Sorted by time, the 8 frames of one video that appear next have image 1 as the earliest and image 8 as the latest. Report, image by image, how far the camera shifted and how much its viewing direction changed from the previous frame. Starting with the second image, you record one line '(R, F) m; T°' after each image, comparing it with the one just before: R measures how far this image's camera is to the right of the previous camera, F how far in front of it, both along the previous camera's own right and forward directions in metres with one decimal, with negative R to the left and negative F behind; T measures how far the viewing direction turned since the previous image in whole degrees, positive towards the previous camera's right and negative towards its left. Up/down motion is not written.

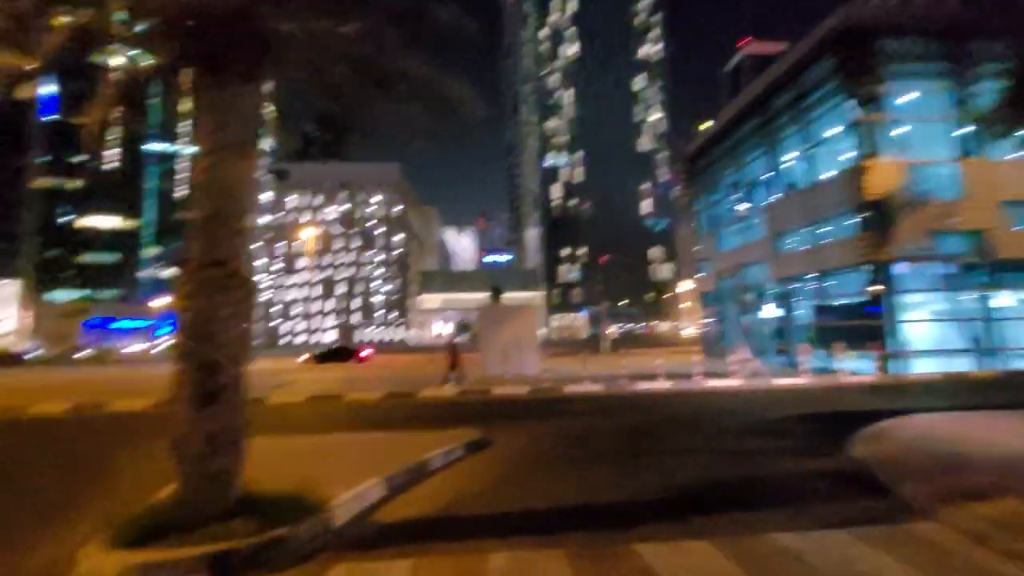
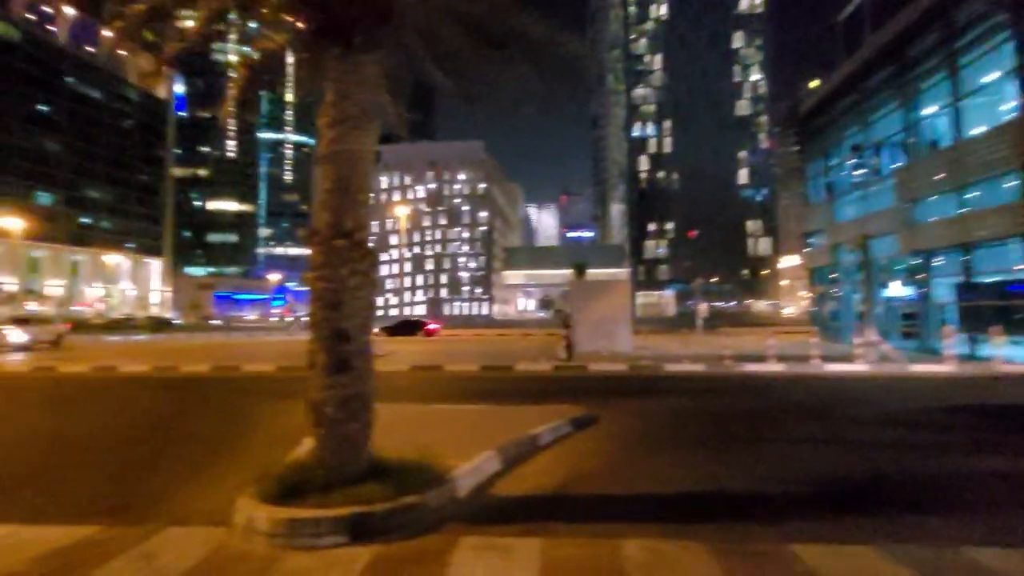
(-0.5, +0.3) m; -10°
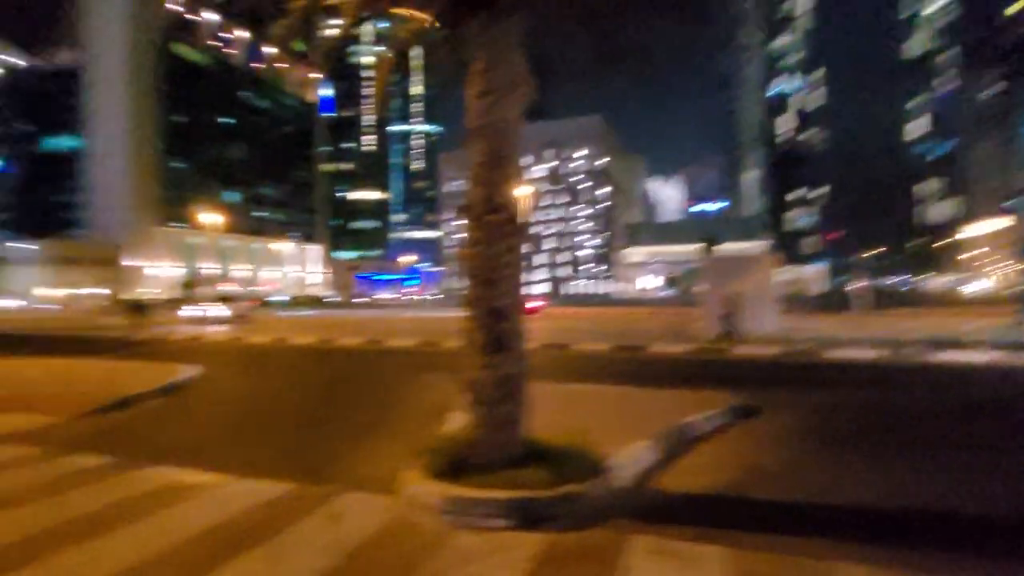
(-0.5, +0.4) m; -14°
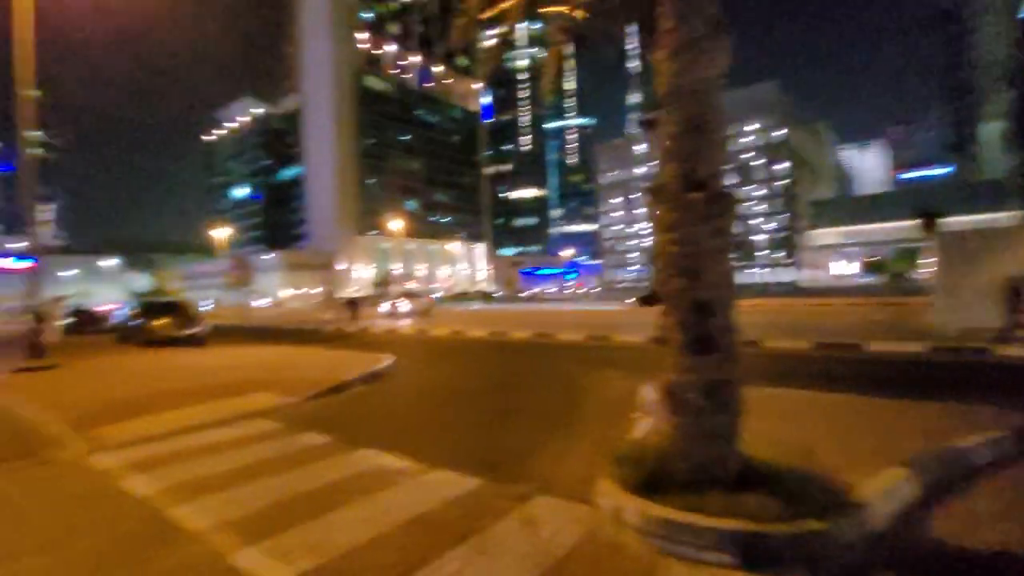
(-0.4, +0.4) m; -19°
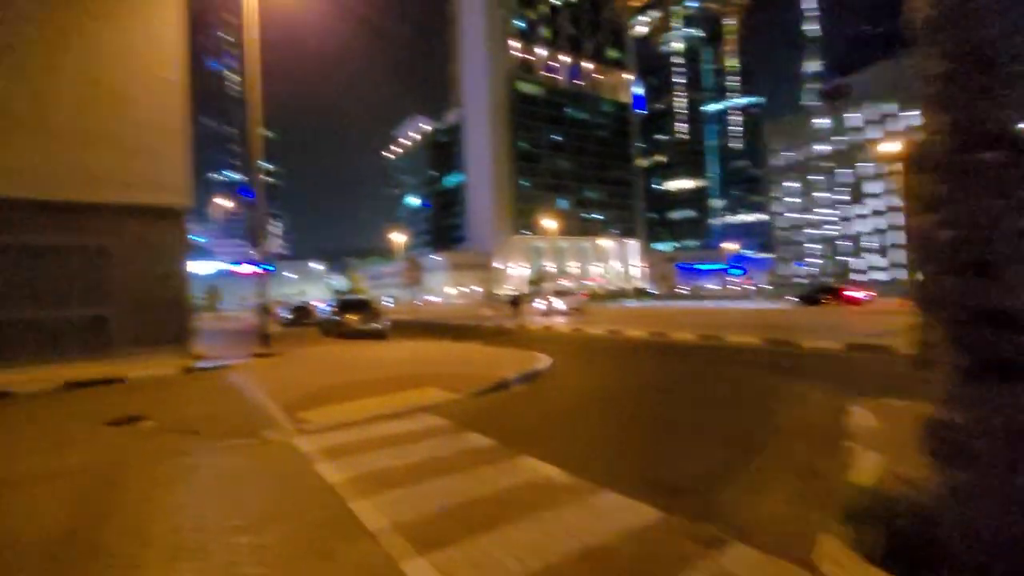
(-0.3, +0.6) m; -18°
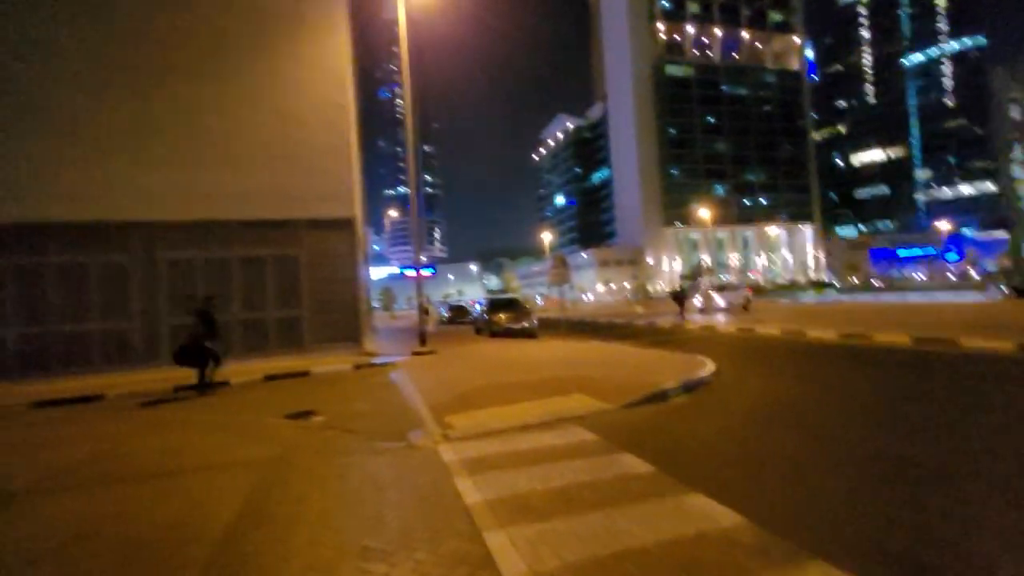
(-0.1, +1.0) m; -17°
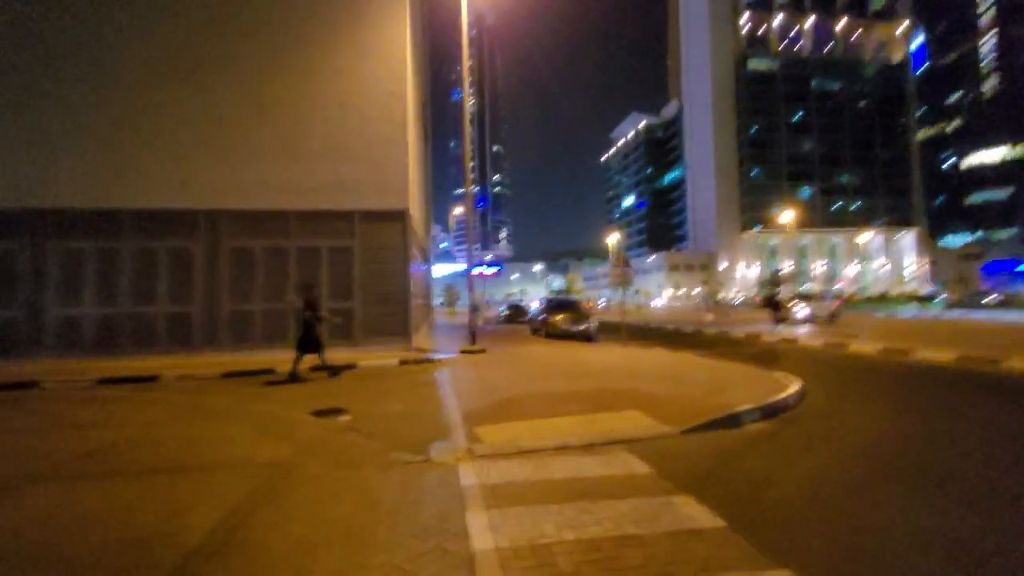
(+0.3, +1.3) m; -8°
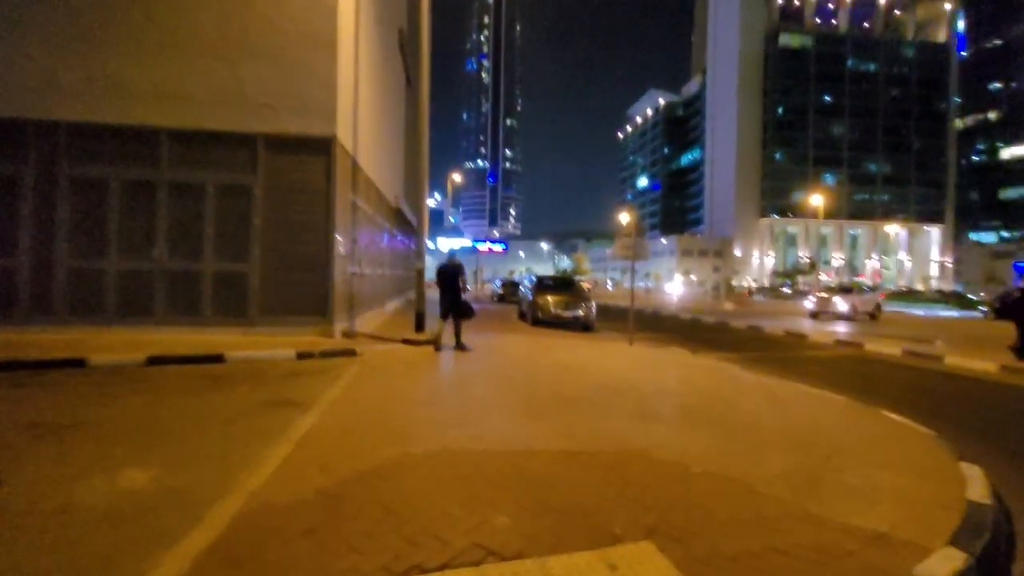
(+1.3, +6.0) m; -1°
